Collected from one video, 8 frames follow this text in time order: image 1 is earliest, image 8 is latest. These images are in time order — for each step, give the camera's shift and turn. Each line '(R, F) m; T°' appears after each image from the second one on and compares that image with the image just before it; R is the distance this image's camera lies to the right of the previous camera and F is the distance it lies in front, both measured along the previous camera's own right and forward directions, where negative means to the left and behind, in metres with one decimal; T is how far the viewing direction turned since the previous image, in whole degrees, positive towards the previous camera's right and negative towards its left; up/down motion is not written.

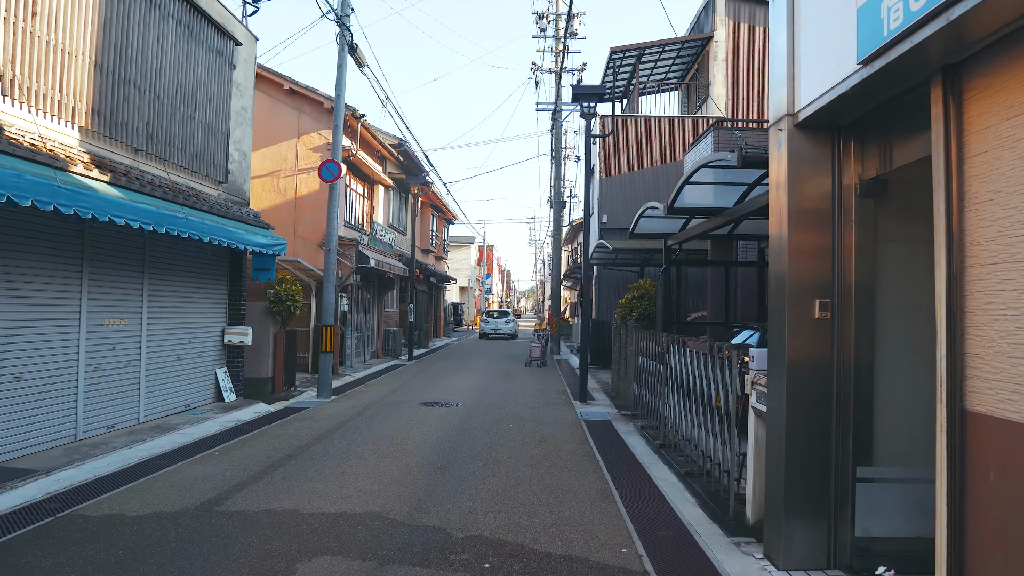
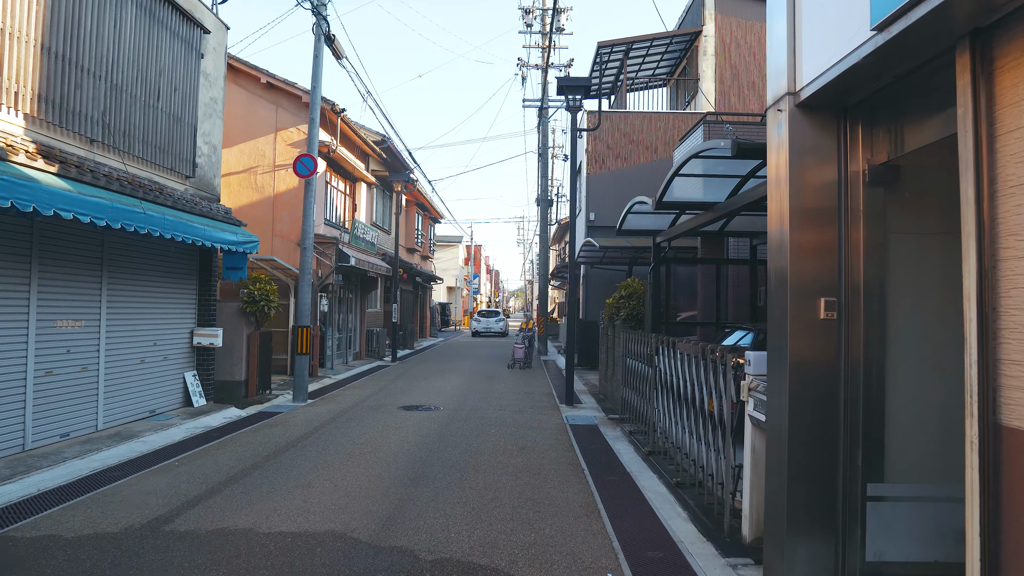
(+0.1, +0.5) m; +1°
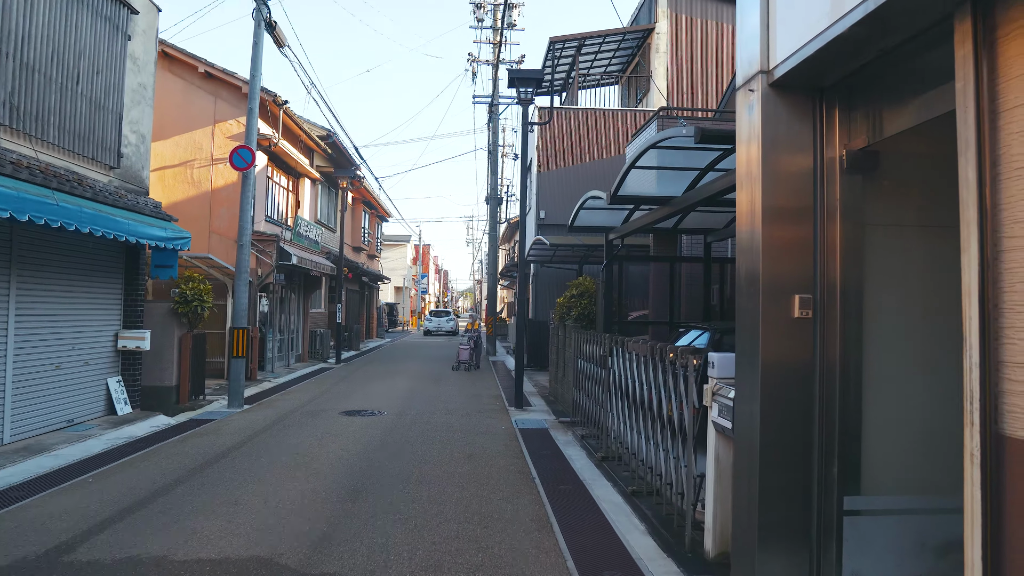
(0.0, +0.4) m; +4°
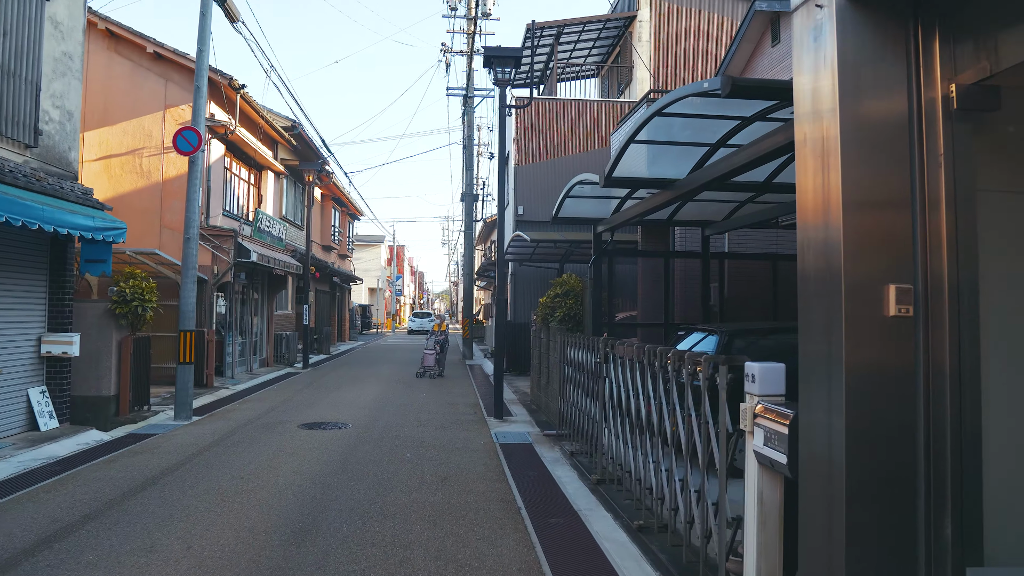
(0.0, +1.1) m; +2°
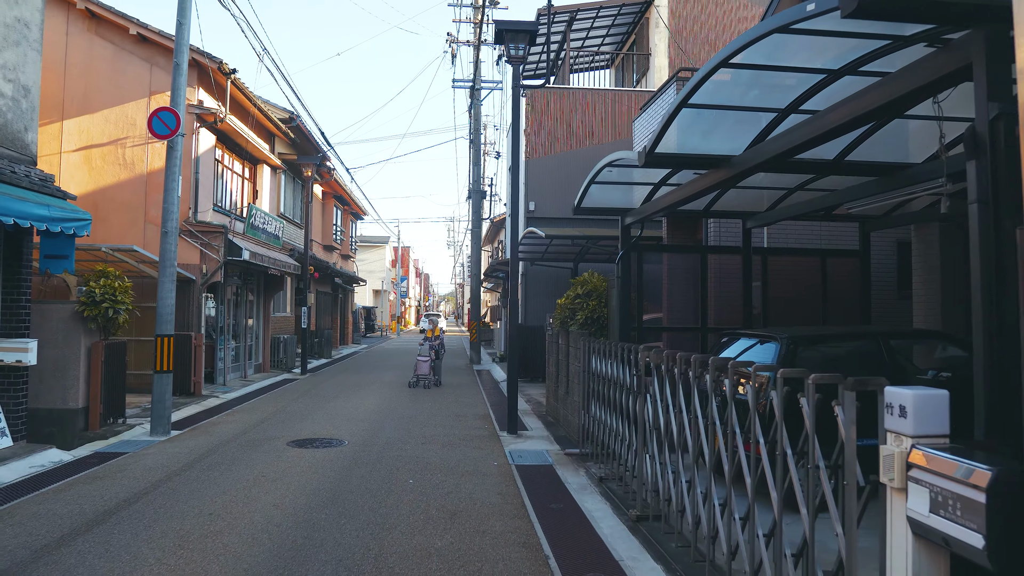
(-0.1, +1.2) m; 0°
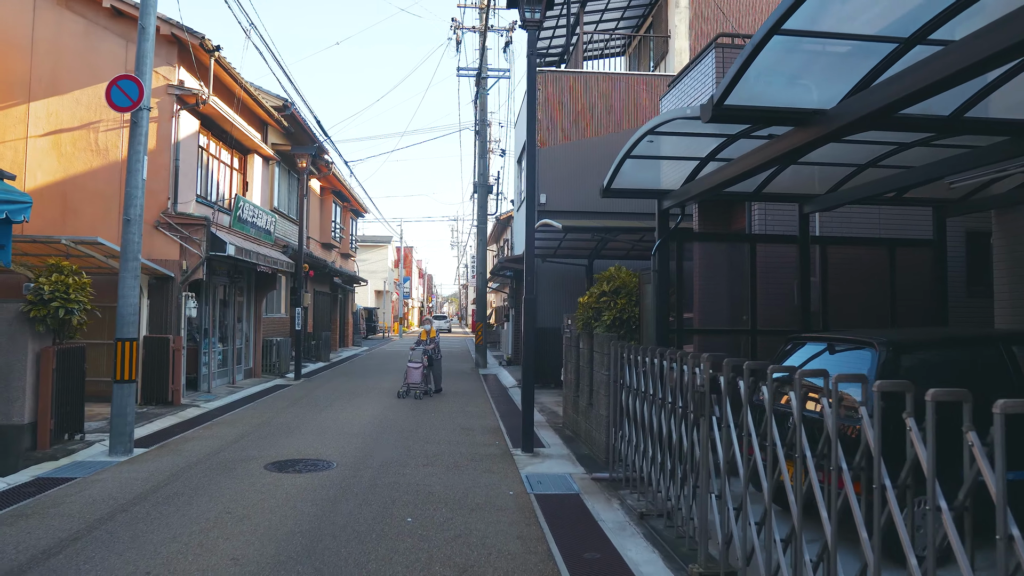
(-0.1, +1.3) m; 0°
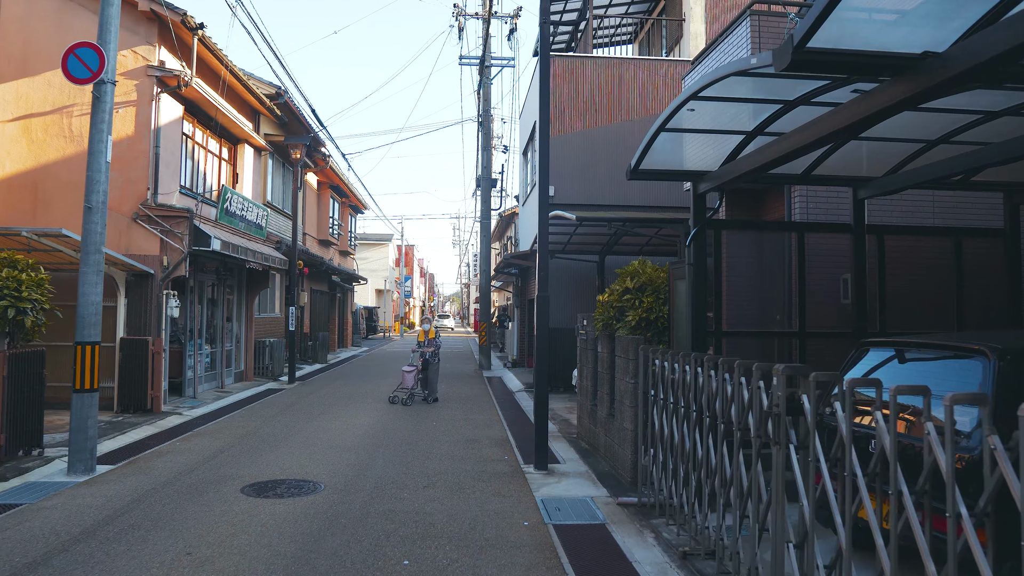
(-0.1, +1.0) m; 0°
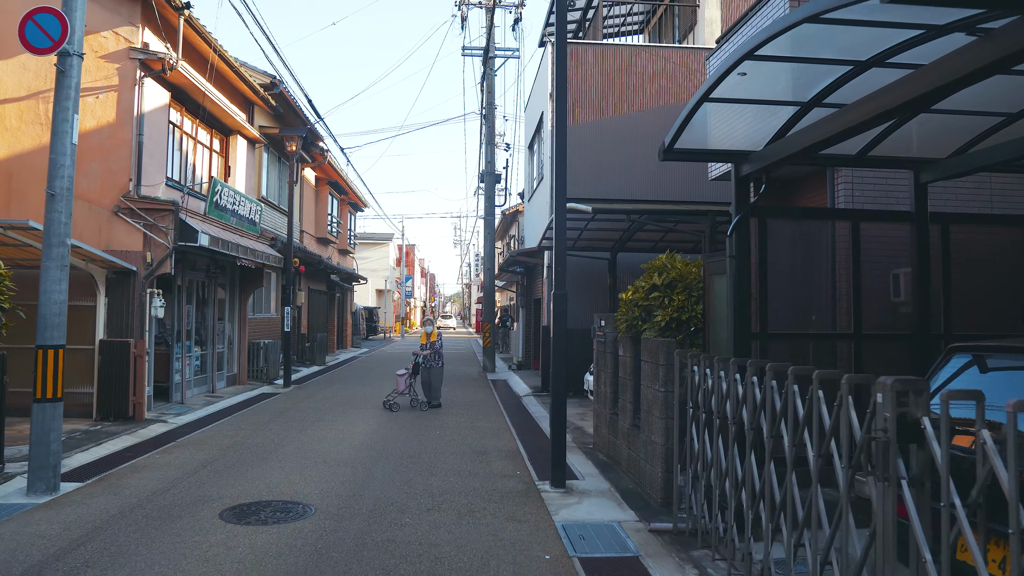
(-0.1, +0.8) m; 0°
